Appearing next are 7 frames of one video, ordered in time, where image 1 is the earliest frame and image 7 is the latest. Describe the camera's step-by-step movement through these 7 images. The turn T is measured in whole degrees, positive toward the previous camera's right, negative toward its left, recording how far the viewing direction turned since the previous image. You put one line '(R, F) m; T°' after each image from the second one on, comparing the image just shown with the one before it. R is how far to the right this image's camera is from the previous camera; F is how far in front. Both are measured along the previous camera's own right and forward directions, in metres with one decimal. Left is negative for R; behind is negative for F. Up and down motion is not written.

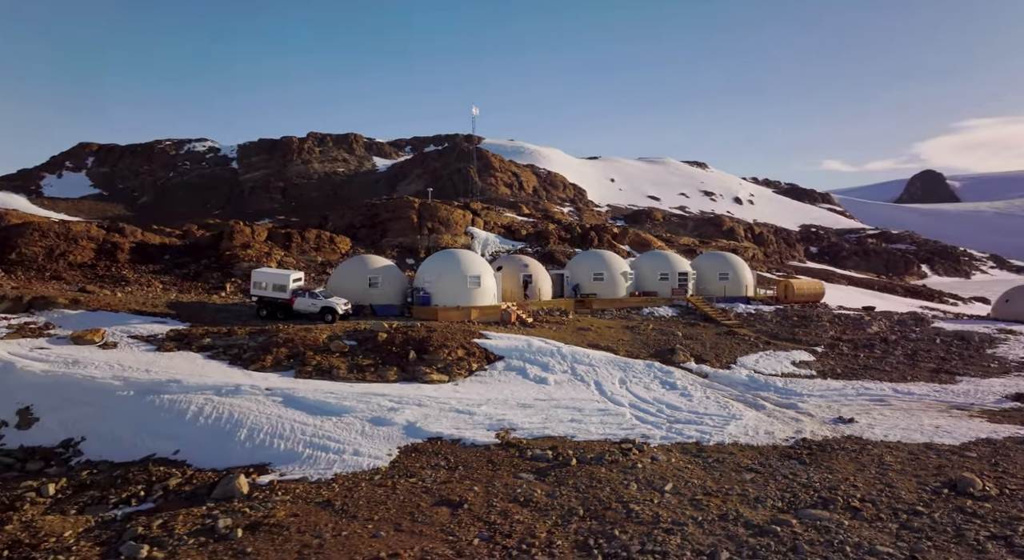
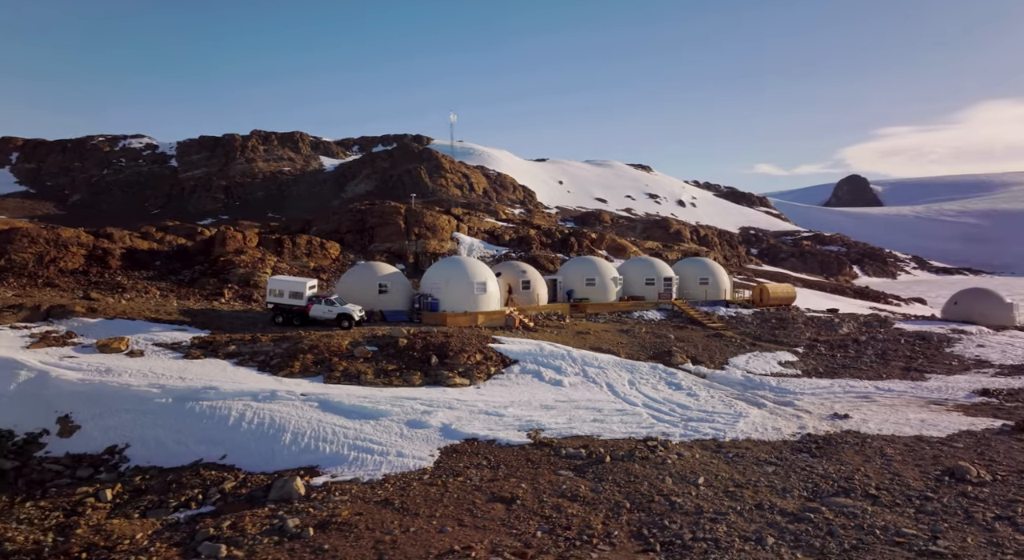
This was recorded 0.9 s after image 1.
(-1.3, -0.5) m; +4°
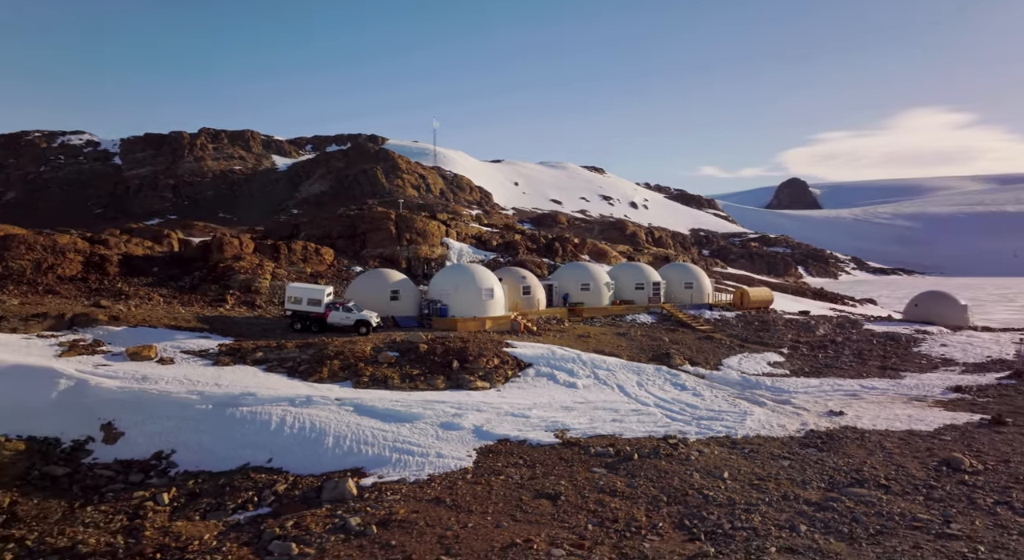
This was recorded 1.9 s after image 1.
(-1.2, -0.5) m; +3°
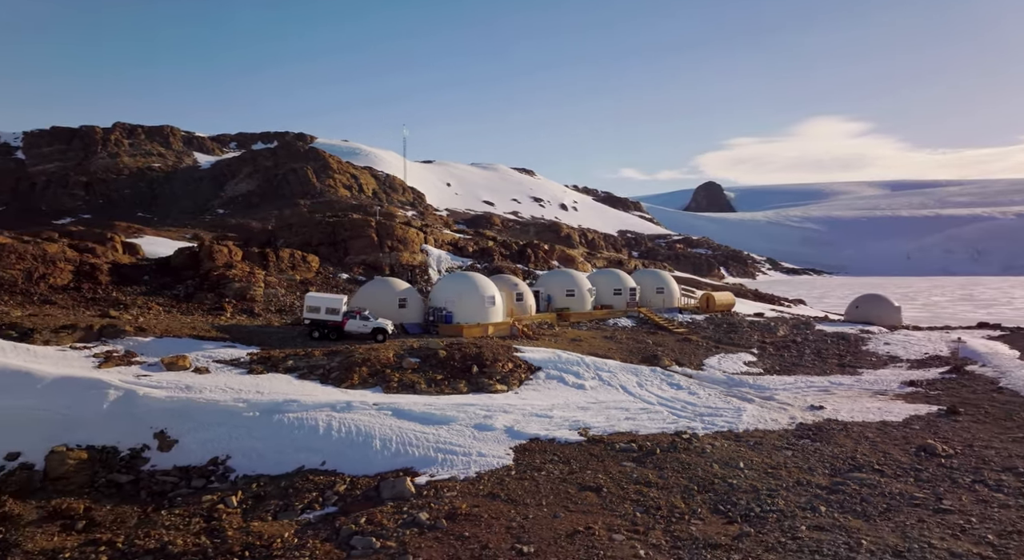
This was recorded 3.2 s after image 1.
(-1.7, -0.8) m; +5°
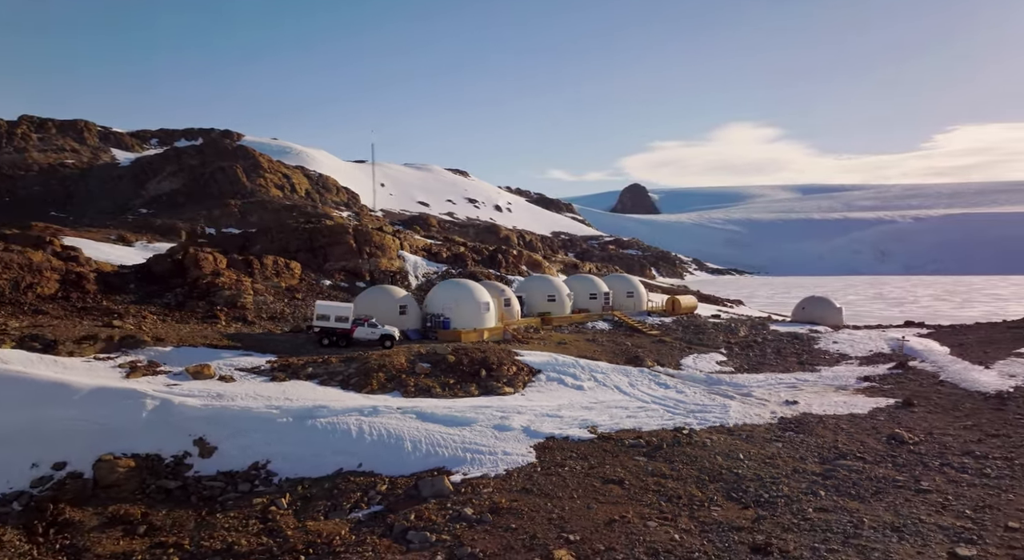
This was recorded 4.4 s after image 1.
(-1.5, -0.8) m; +5°
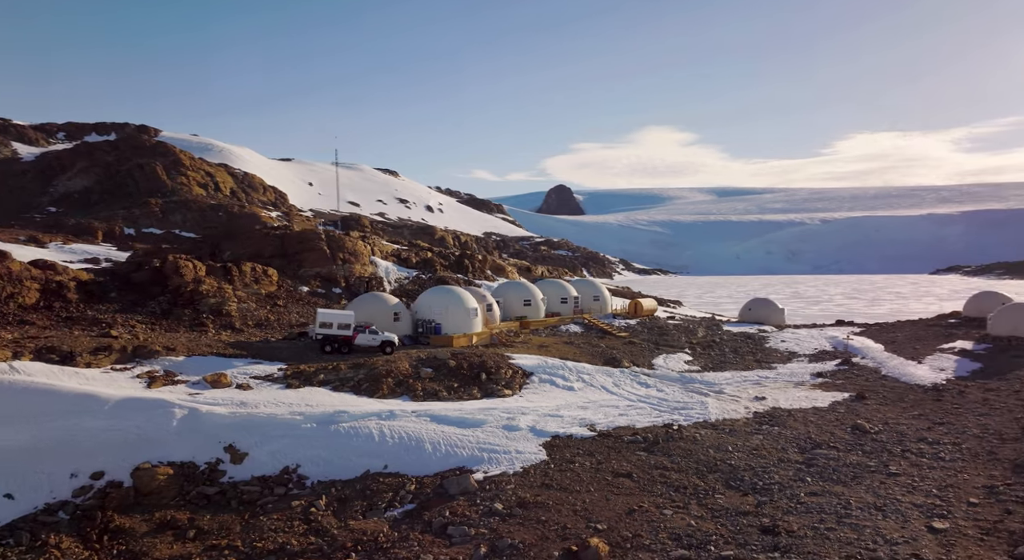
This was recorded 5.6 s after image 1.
(-1.4, -0.8) m; +5°
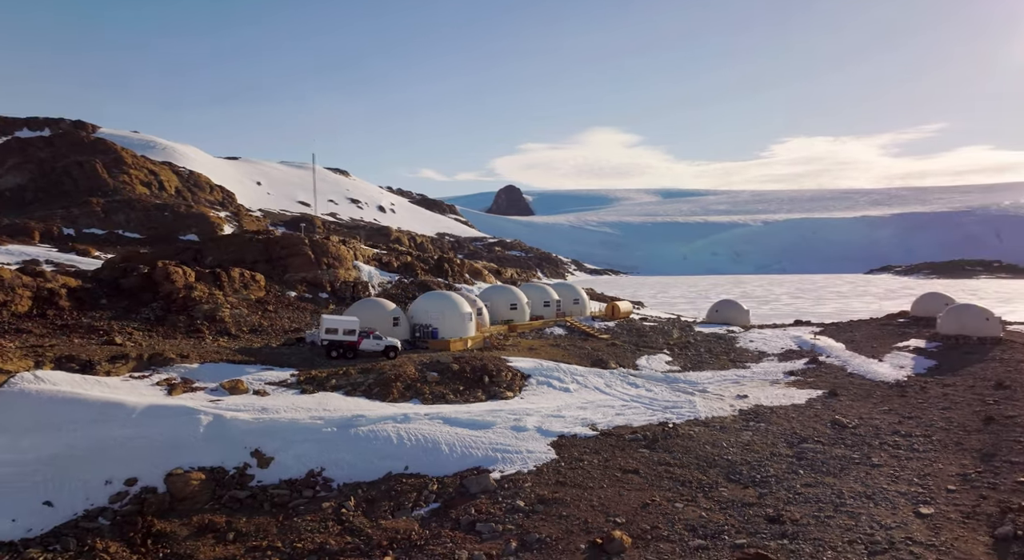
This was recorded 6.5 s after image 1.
(-1.1, -0.6) m; +3°
